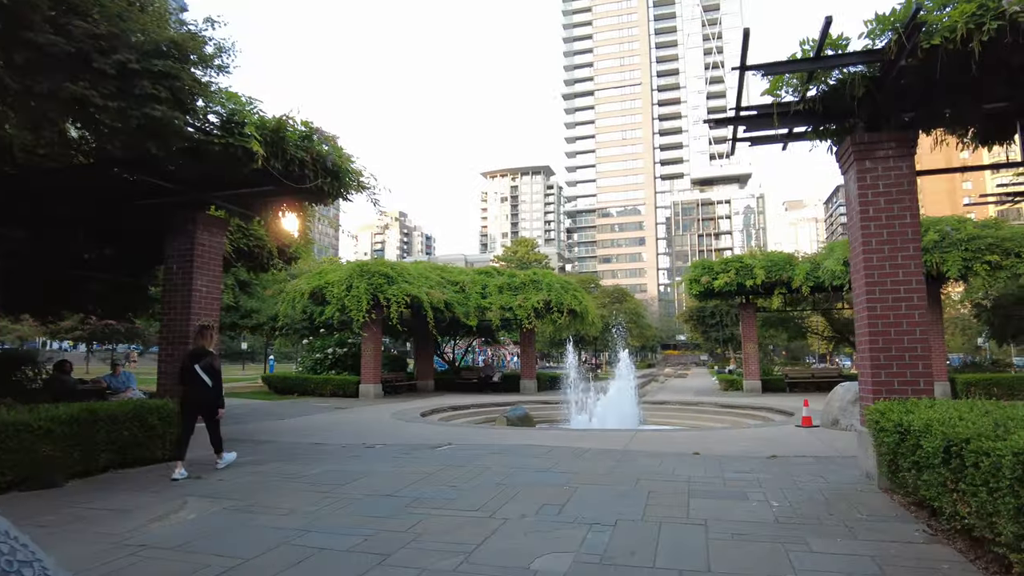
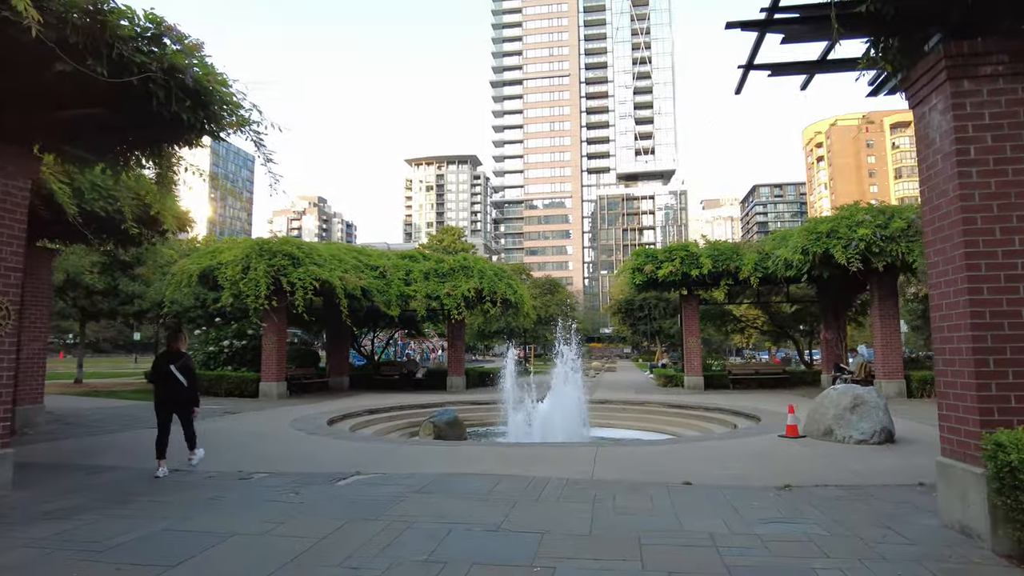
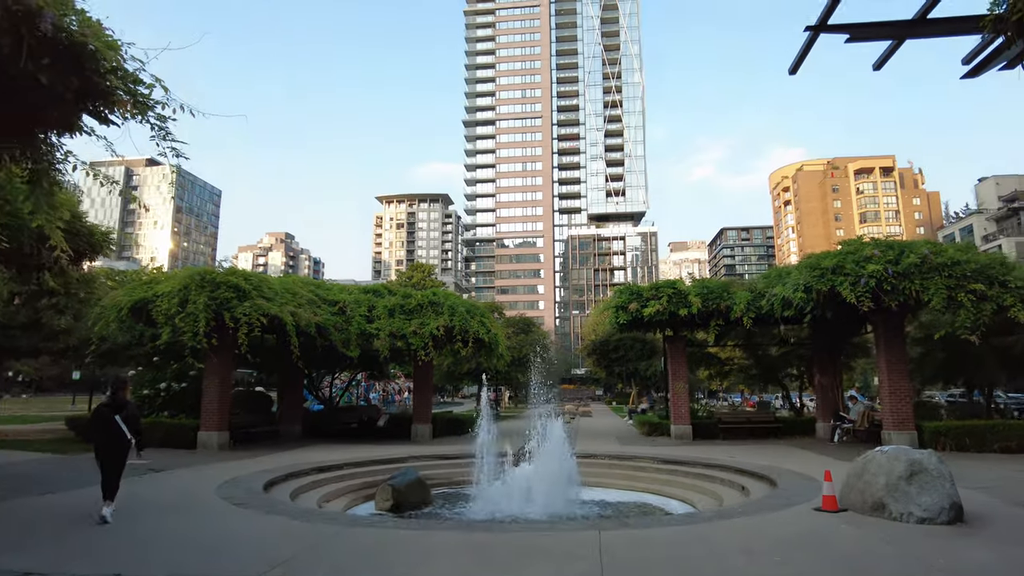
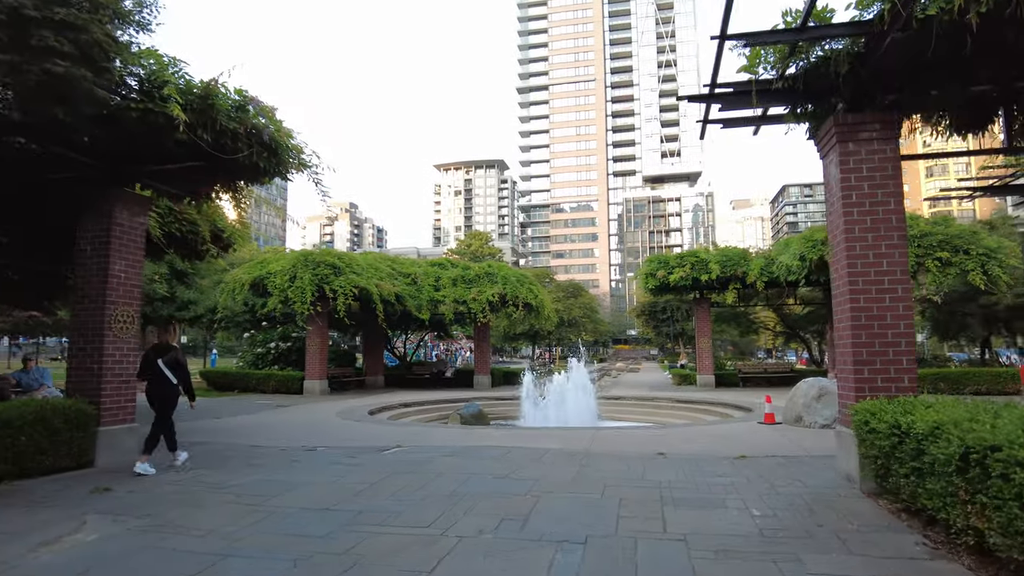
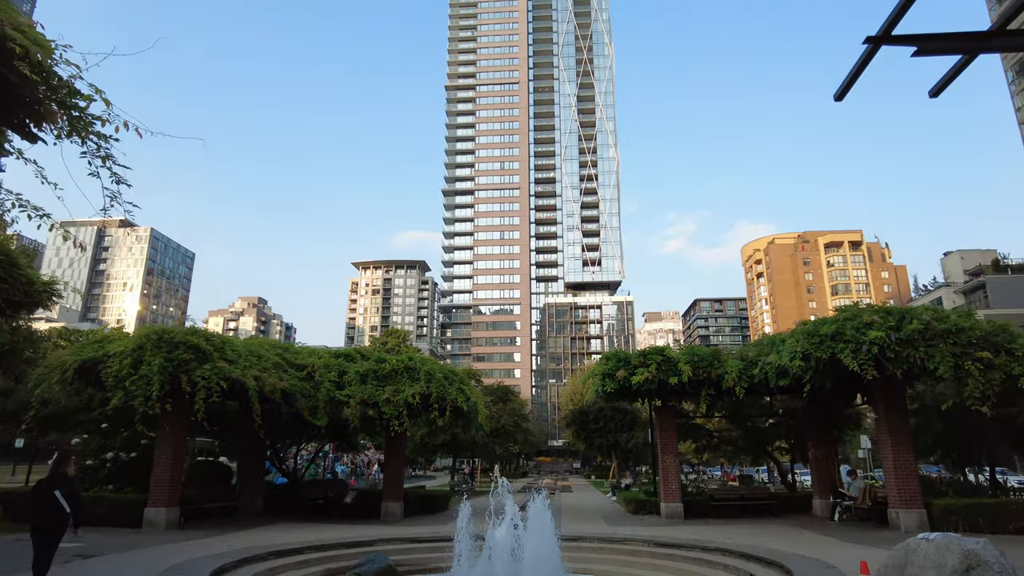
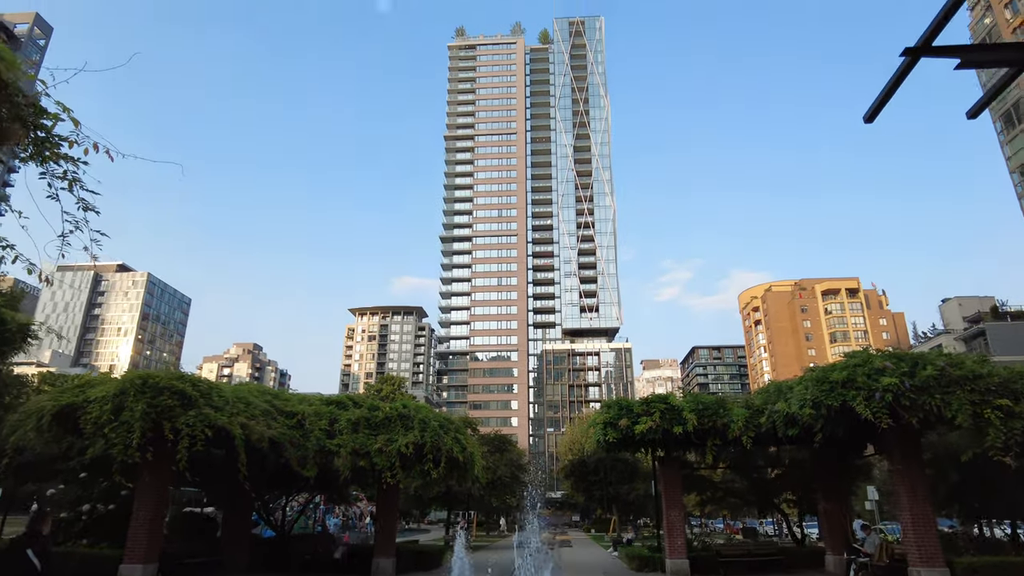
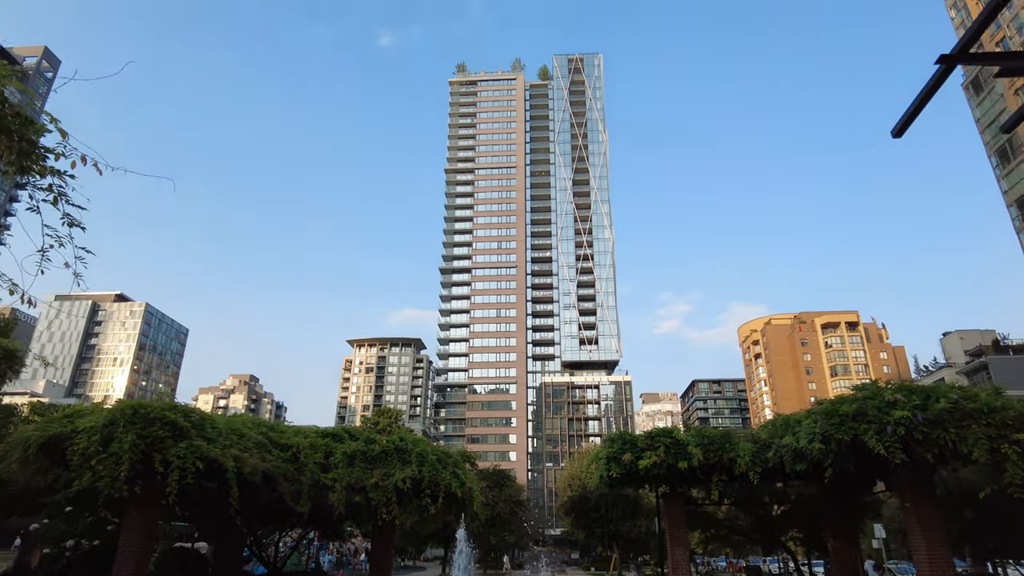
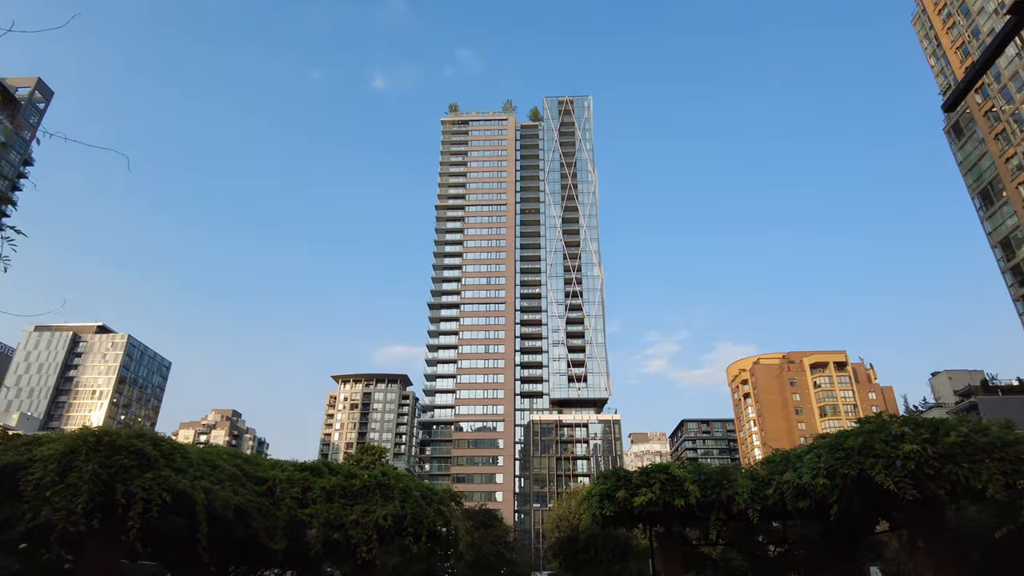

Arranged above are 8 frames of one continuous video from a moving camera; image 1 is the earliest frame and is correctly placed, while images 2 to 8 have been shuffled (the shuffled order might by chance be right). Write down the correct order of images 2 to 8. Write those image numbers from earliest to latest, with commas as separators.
4, 2, 3, 5, 6, 7, 8
